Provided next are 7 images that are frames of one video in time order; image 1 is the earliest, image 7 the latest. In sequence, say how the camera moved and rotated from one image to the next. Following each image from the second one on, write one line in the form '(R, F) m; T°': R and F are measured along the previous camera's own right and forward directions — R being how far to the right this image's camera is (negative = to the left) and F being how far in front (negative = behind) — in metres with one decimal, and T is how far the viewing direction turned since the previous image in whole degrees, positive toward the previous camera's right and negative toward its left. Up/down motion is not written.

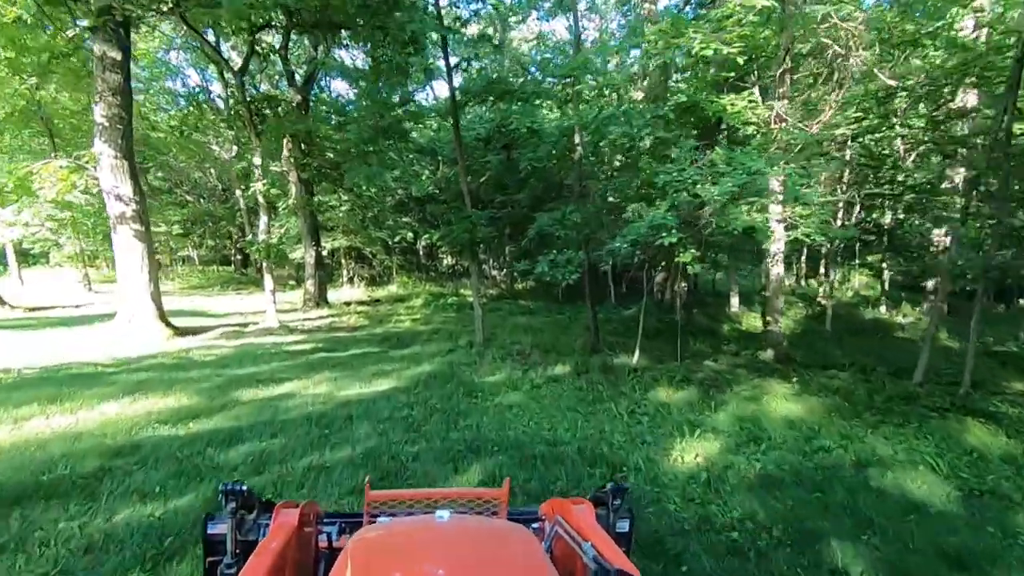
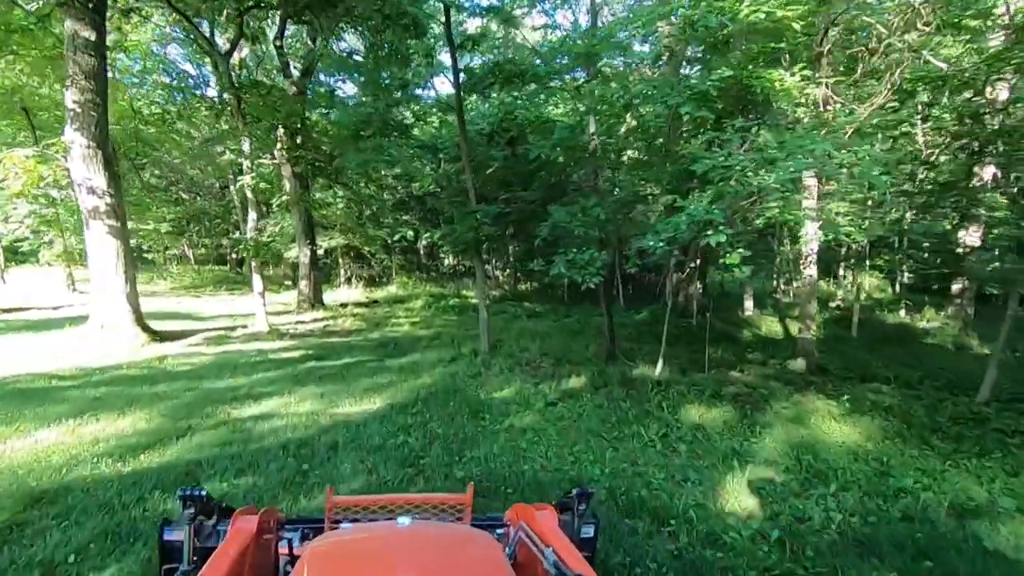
(-0.1, +0.9) m; 0°
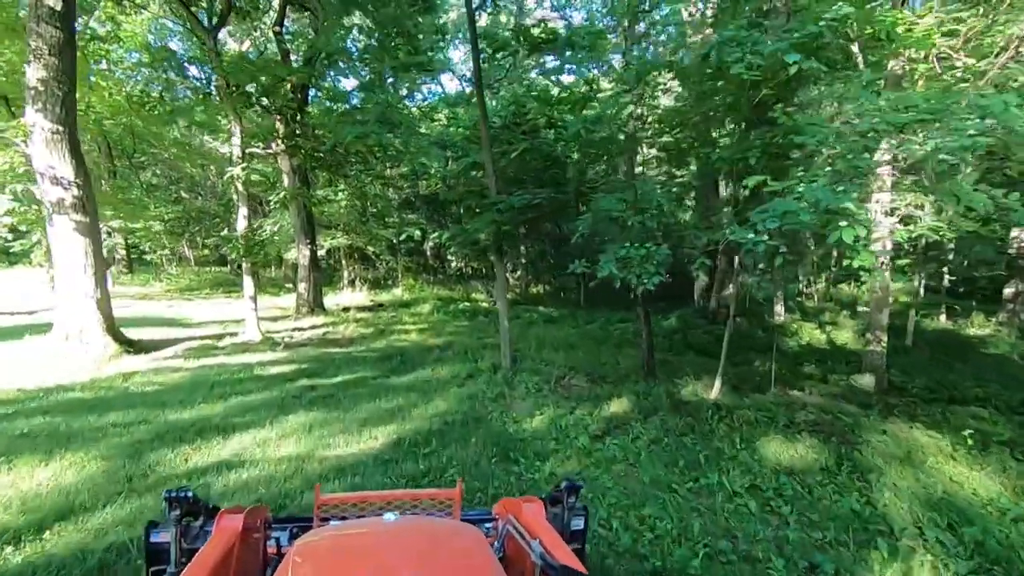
(-0.3, +1.3) m; -1°
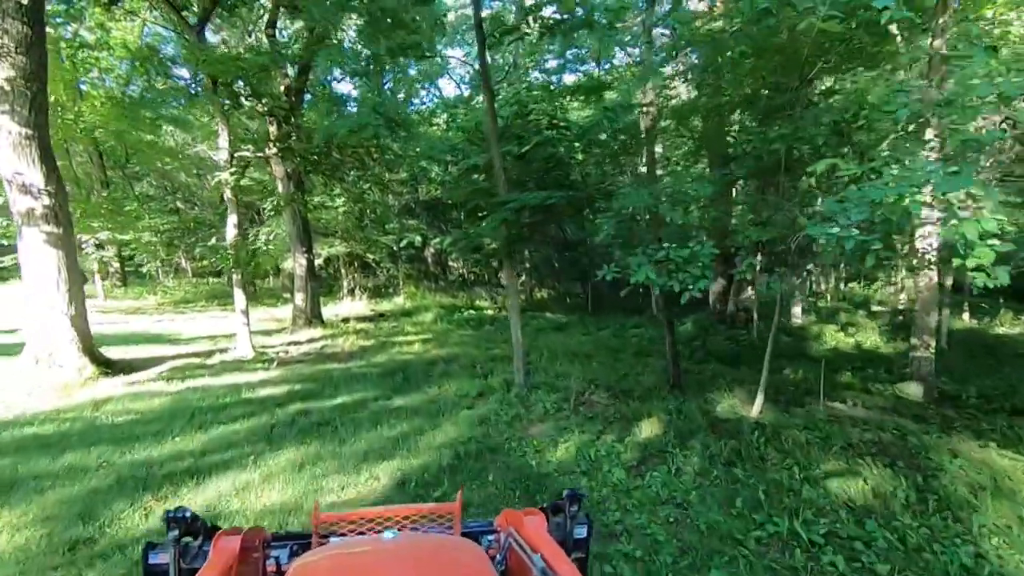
(-0.2, +0.7) m; 0°
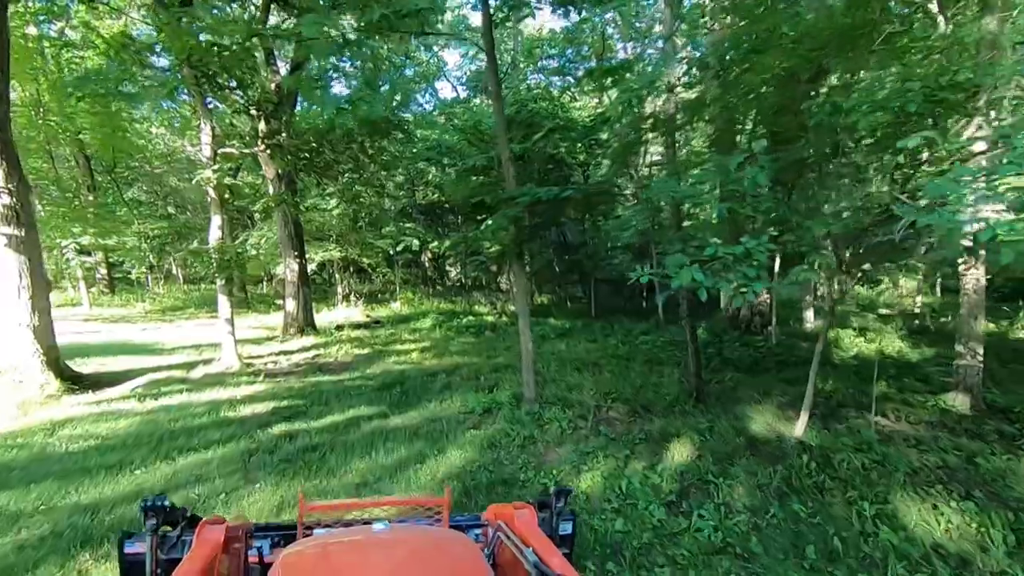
(-0.2, +0.7) m; 0°
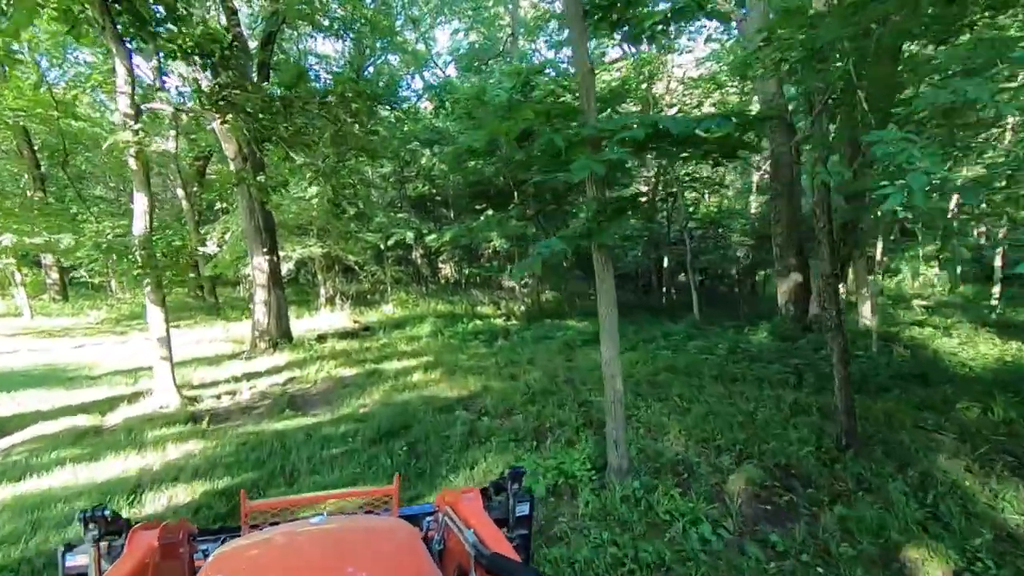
(-0.7, +2.5) m; +1°
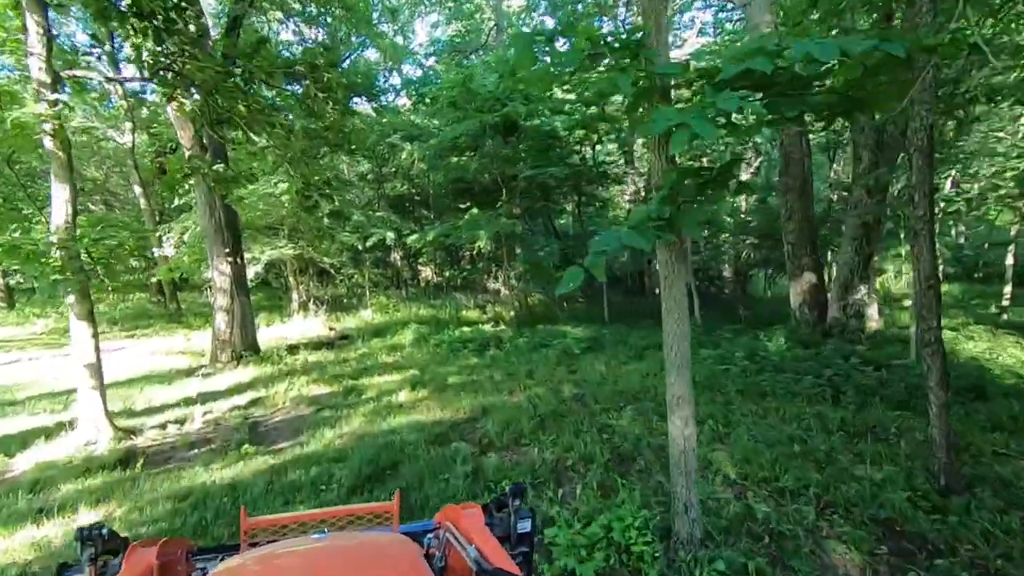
(-0.3, +1.1) m; +2°
